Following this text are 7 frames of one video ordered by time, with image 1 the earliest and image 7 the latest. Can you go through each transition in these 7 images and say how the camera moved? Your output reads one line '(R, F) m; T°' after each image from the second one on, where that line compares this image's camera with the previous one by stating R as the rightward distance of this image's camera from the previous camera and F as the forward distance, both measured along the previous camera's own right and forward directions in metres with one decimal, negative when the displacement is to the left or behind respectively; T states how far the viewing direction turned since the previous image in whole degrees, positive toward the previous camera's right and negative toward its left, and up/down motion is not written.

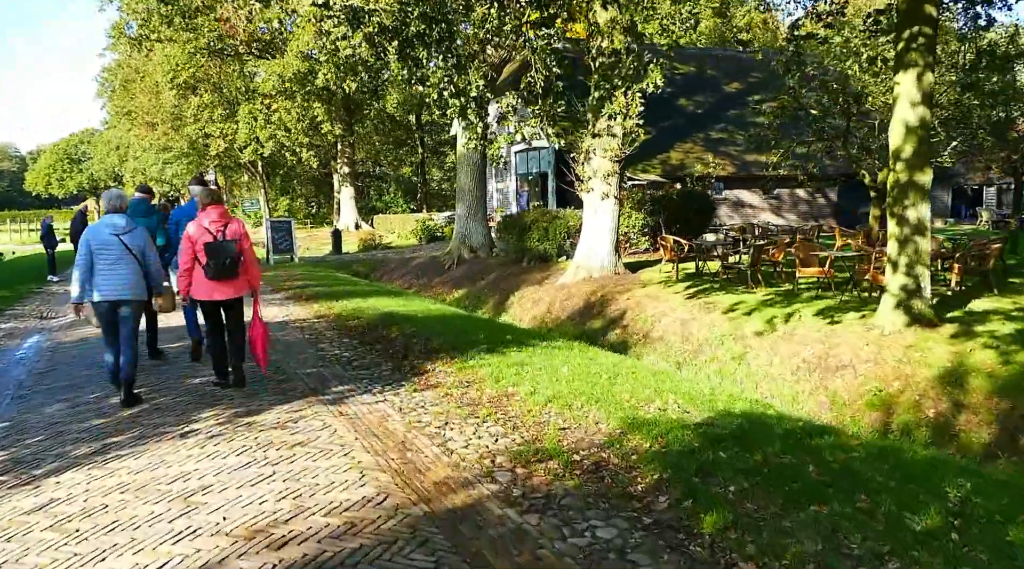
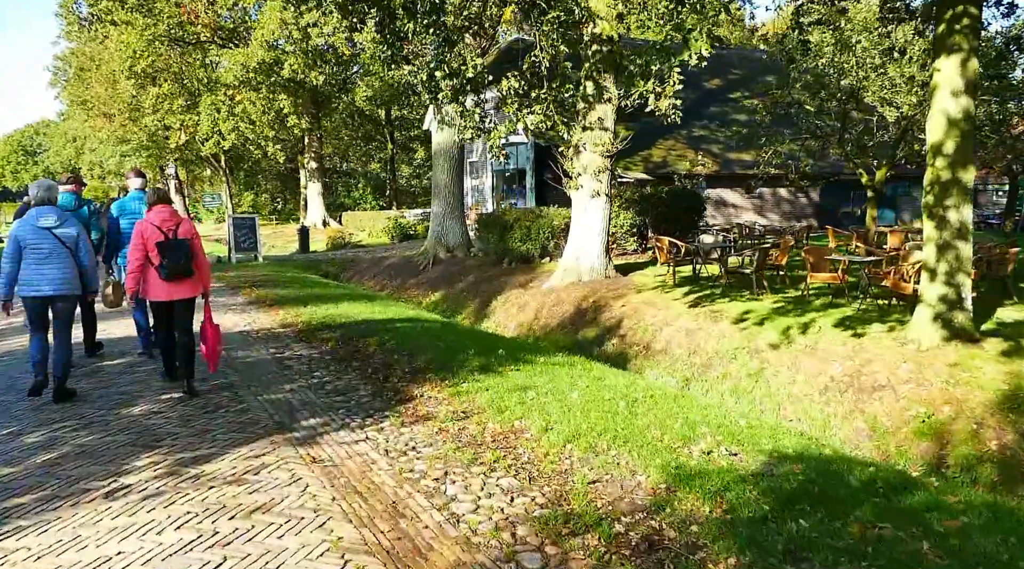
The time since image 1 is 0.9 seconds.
(-0.3, +1.2) m; +2°
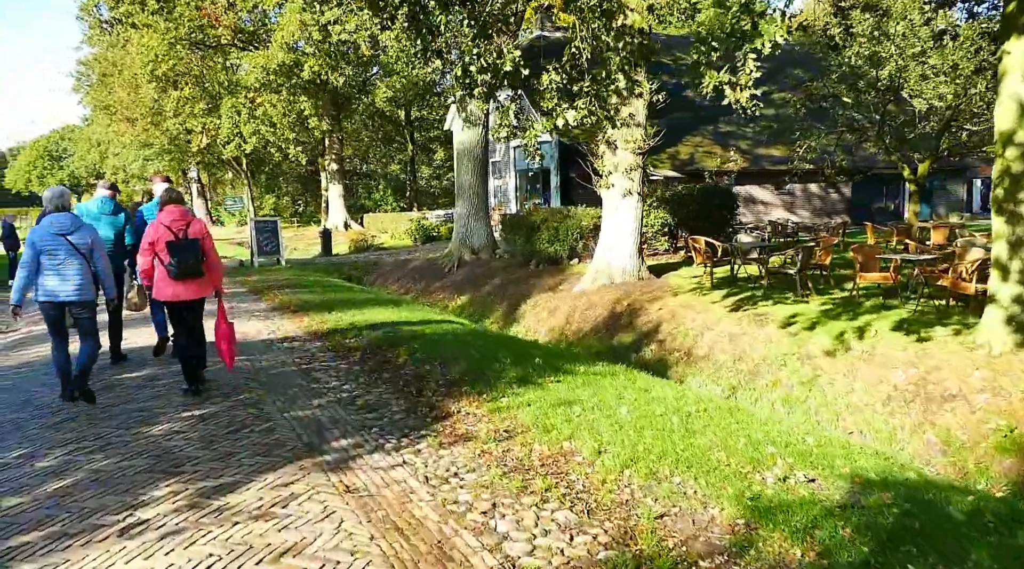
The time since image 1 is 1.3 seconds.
(-0.2, +0.5) m; -1°
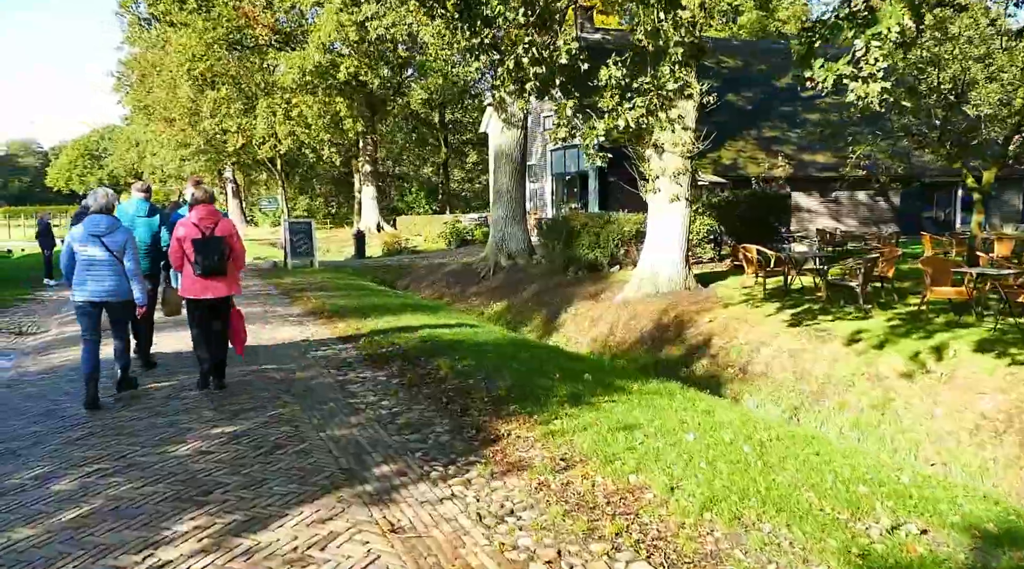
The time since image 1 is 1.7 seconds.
(-0.2, +0.5) m; -2°
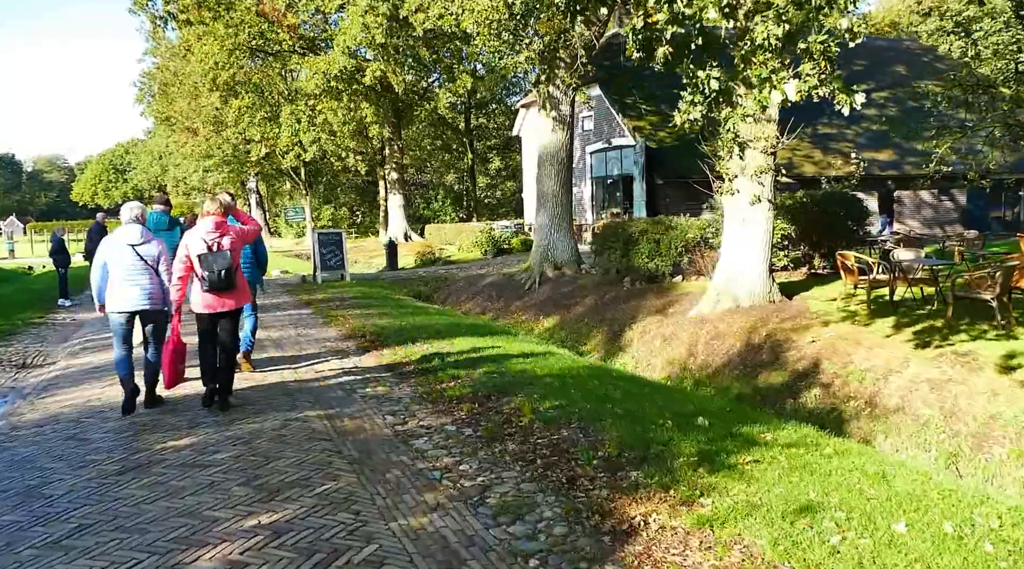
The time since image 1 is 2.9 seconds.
(-0.6, +1.6) m; -2°
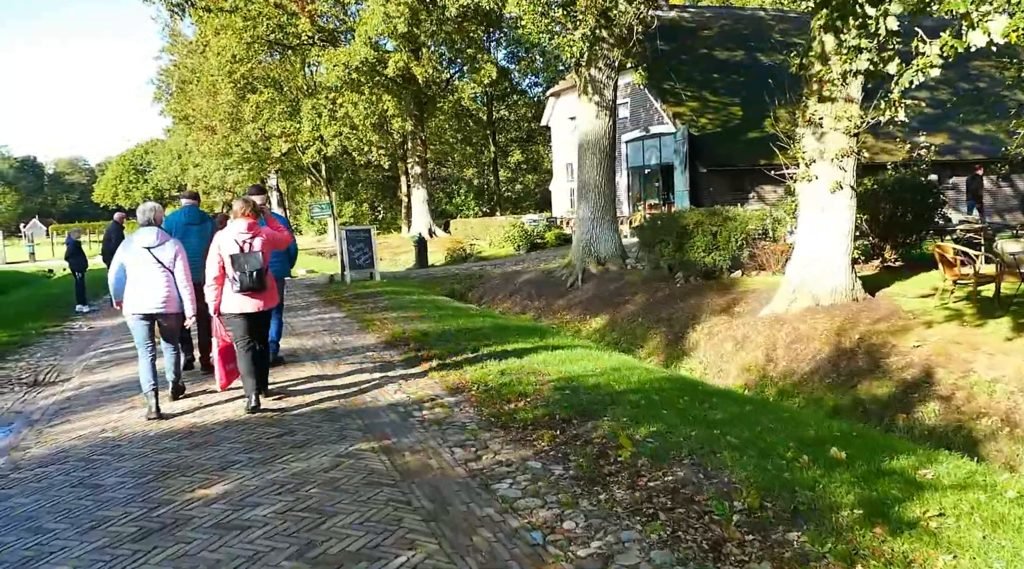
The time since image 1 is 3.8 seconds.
(-0.5, +1.2) m; -1°
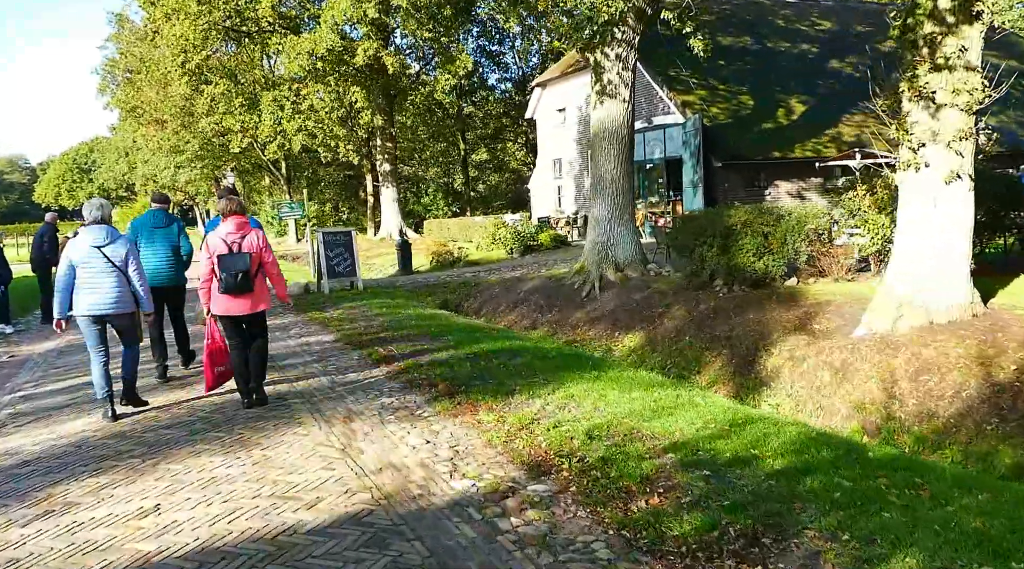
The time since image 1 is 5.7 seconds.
(-1.0, +2.5) m; +3°
